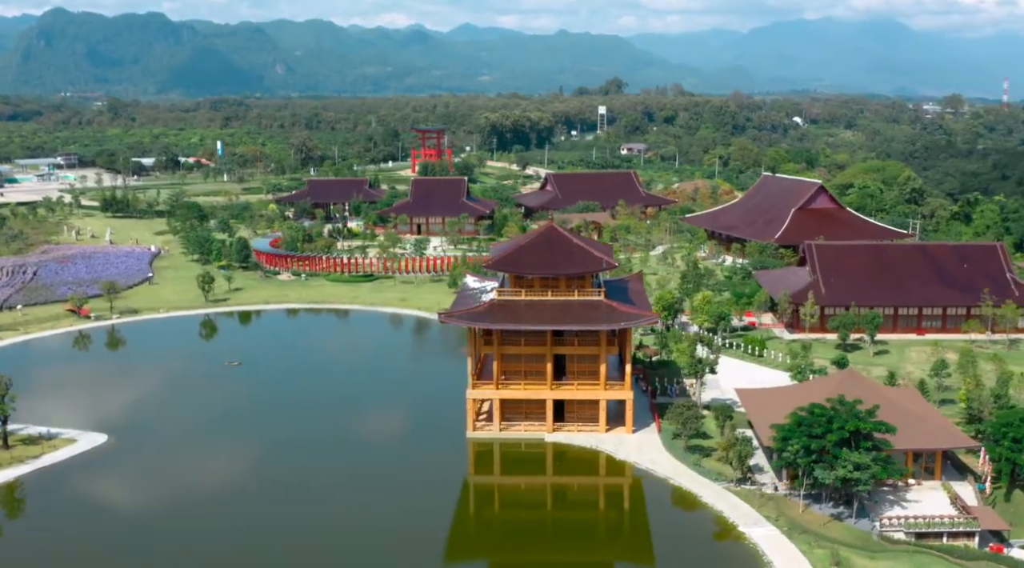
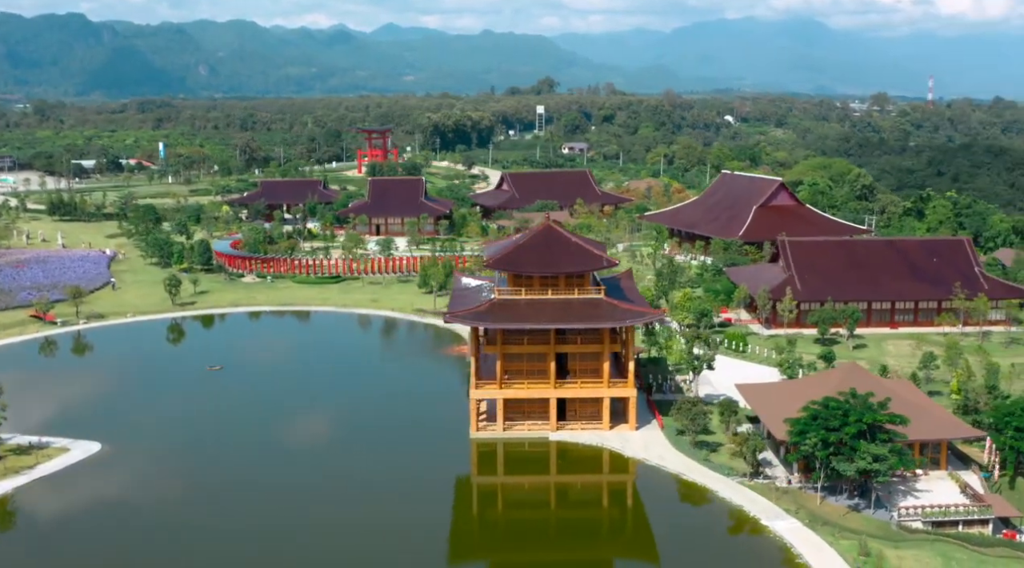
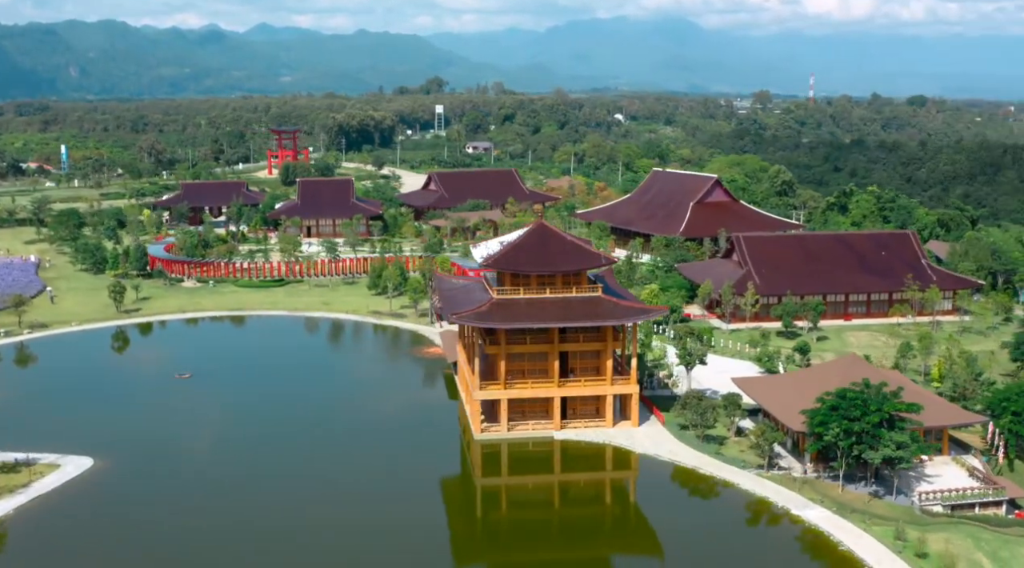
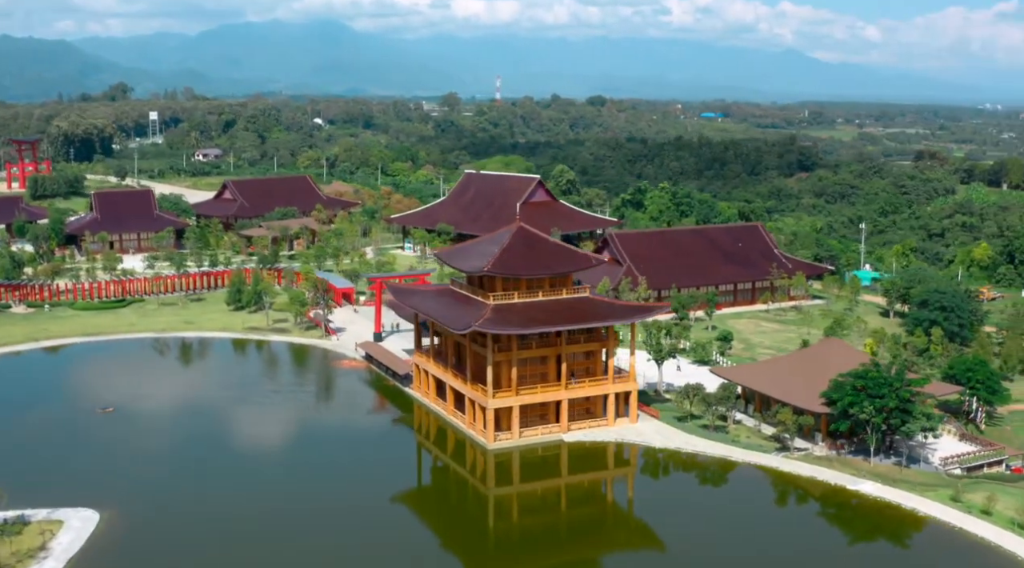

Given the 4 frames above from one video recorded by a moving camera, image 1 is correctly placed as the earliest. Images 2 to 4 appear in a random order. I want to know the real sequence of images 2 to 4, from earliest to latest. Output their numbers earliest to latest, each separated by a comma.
2, 3, 4
